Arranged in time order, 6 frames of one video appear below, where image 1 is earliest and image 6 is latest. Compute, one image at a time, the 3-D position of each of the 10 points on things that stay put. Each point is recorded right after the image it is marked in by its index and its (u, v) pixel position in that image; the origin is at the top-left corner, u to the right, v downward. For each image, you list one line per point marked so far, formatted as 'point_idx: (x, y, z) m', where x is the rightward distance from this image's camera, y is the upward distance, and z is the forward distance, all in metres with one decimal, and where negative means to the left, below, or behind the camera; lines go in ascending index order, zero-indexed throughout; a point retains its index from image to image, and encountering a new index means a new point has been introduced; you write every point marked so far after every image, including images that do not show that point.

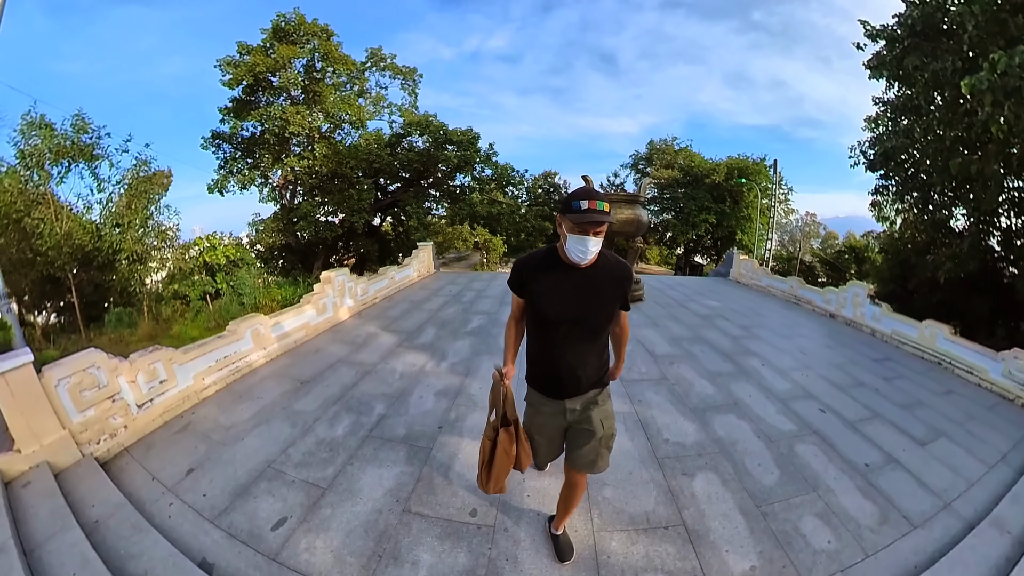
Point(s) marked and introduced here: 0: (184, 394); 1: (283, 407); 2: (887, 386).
0: (-2.2, -0.7, +3.3) m
1: (-1.3, -0.7, +2.9) m
2: (+3.4, -0.9, +4.3) m
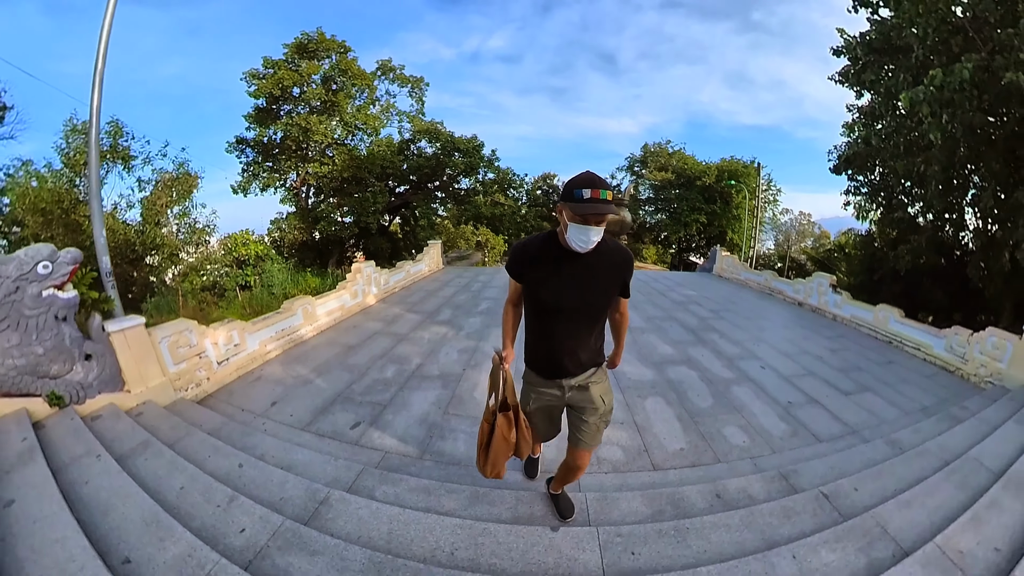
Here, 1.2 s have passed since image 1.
0: (-2.2, -0.6, +4.0) m
1: (-1.3, -0.6, +3.7) m
2: (+3.4, -0.7, +5.1) m
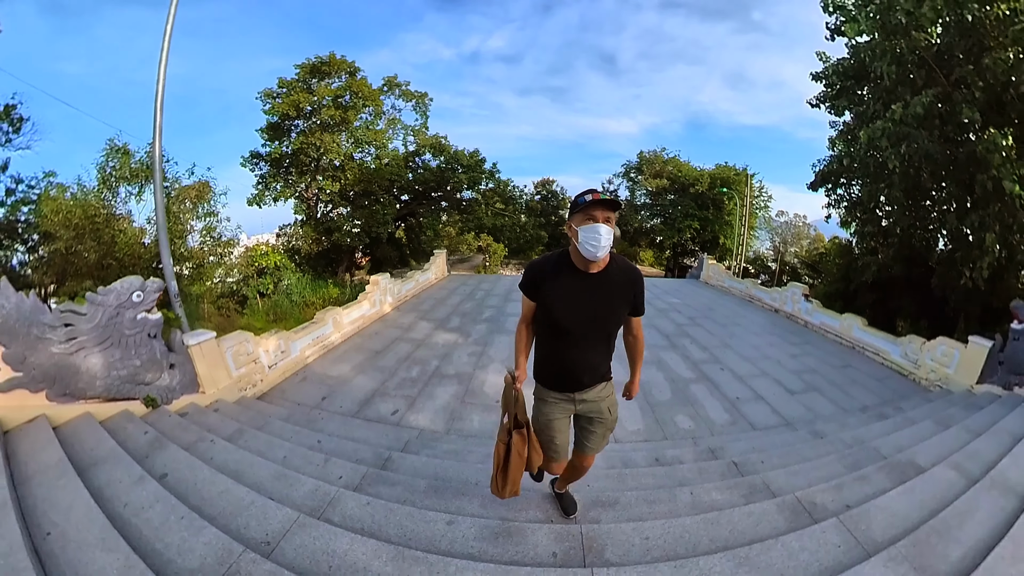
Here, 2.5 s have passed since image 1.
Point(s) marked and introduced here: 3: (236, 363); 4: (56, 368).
0: (-2.2, -0.7, +4.8) m
1: (-1.3, -0.7, +4.4) m
2: (+3.4, -0.9, +5.9) m
3: (-2.4, -0.7, +4.1) m
4: (-2.8, -0.6, +2.9) m
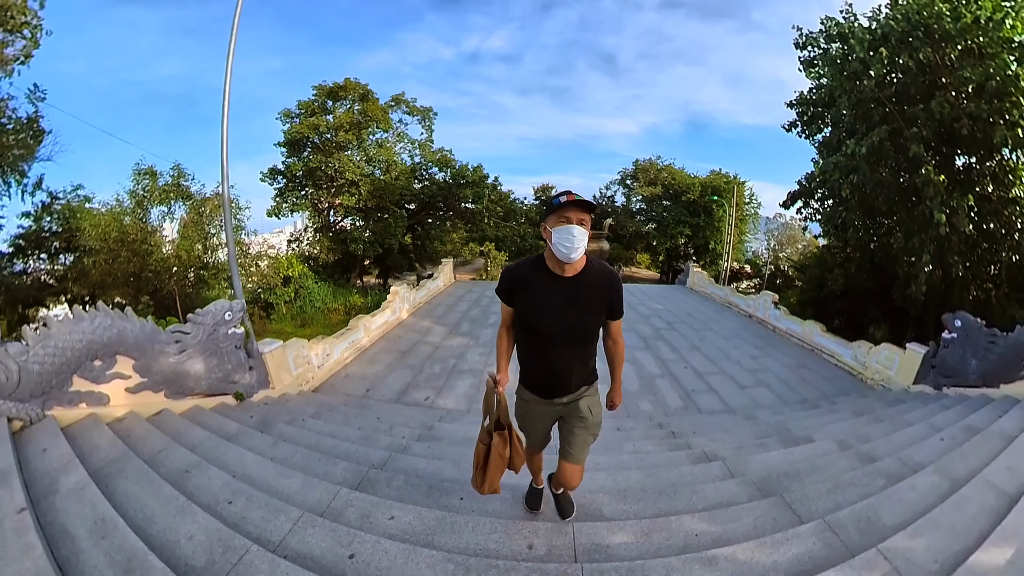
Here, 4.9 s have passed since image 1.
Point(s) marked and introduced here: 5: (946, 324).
0: (-2.2, -0.9, +5.9) m
1: (-1.3, -0.9, +5.5) m
2: (+3.4, -1.1, +6.9) m
3: (-2.3, -0.8, +5.2) m
4: (-2.8, -0.7, +3.9) m
5: (+5.6, -0.5, +6.1) m
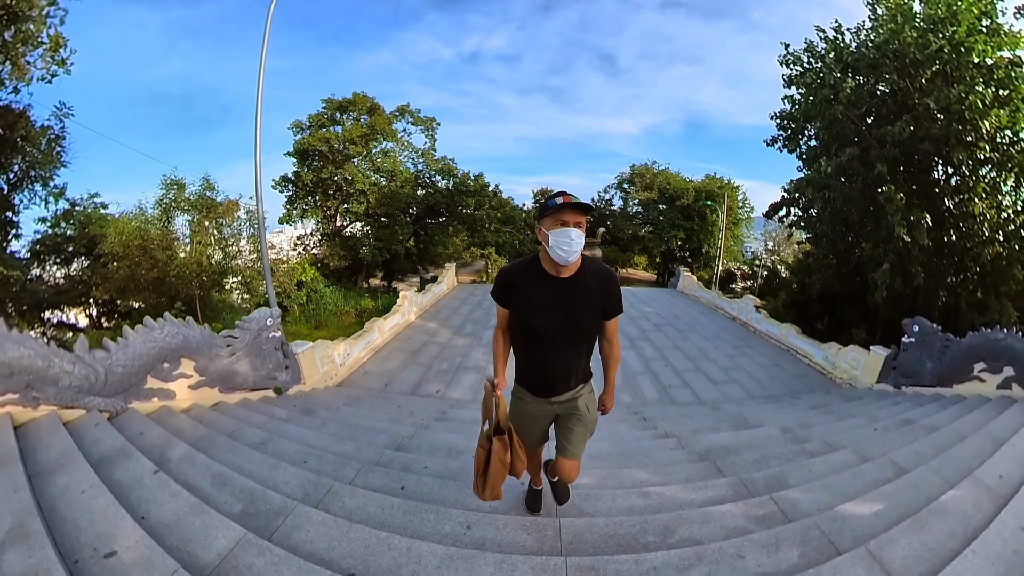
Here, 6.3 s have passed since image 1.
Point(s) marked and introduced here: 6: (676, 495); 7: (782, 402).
0: (-2.2, -1.0, +6.6) m
1: (-1.3, -1.0, +6.2) m
2: (+3.4, -1.1, +7.7) m
3: (-2.3, -0.9, +5.9) m
4: (-2.8, -0.8, +4.6) m
5: (+5.6, -0.6, +6.8) m
6: (+0.8, -1.1, +2.5) m
7: (+3.4, -1.4, +6.0) m
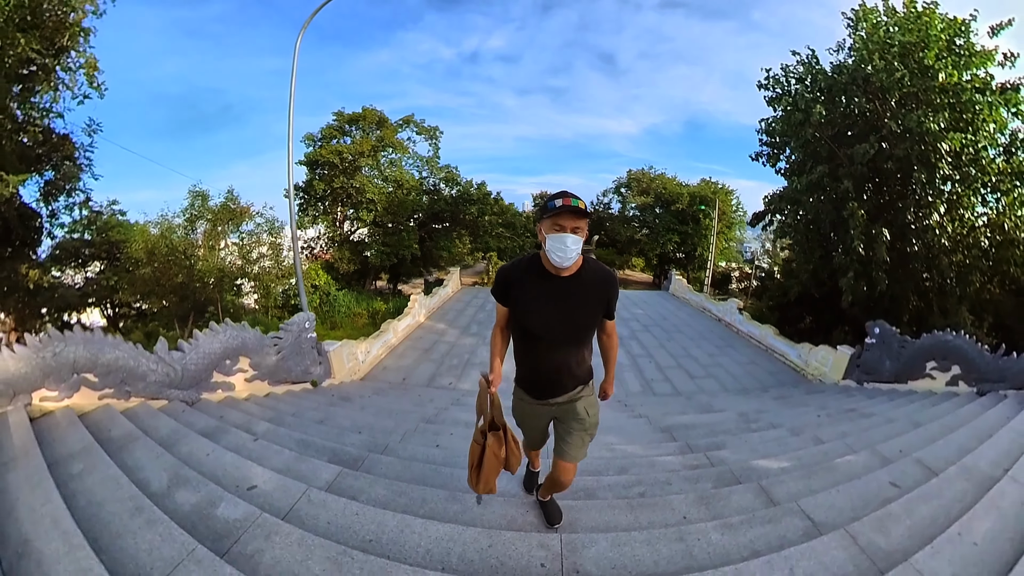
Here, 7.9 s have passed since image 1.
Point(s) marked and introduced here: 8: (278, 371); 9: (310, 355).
0: (-2.1, -1.0, +7.4) m
1: (-1.3, -1.1, +7.1) m
2: (+3.4, -1.2, +8.5) m
3: (-2.3, -1.0, +6.7) m
4: (-2.8, -0.9, +5.5) m
5: (+5.6, -0.7, +7.7) m
6: (+0.9, -1.1, +3.3) m
7: (+3.4, -1.5, +6.9) m
8: (-2.7, -0.9, +5.5) m
9: (-2.5, -0.8, +5.9) m
